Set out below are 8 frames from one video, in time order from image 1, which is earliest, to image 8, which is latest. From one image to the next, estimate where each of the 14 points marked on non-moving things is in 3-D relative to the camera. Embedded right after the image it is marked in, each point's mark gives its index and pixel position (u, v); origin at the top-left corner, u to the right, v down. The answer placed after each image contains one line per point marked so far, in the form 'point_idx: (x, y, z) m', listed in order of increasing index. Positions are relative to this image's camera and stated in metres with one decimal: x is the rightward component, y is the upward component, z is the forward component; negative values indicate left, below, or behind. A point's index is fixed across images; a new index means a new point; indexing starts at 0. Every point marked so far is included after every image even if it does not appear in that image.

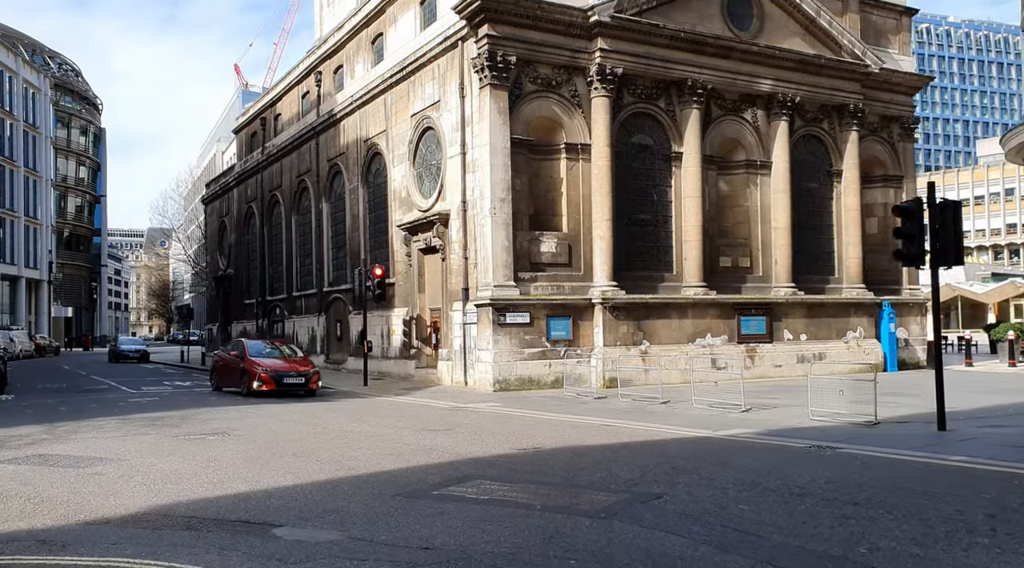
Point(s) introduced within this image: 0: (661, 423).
0: (+2.5, -2.3, +16.5) m
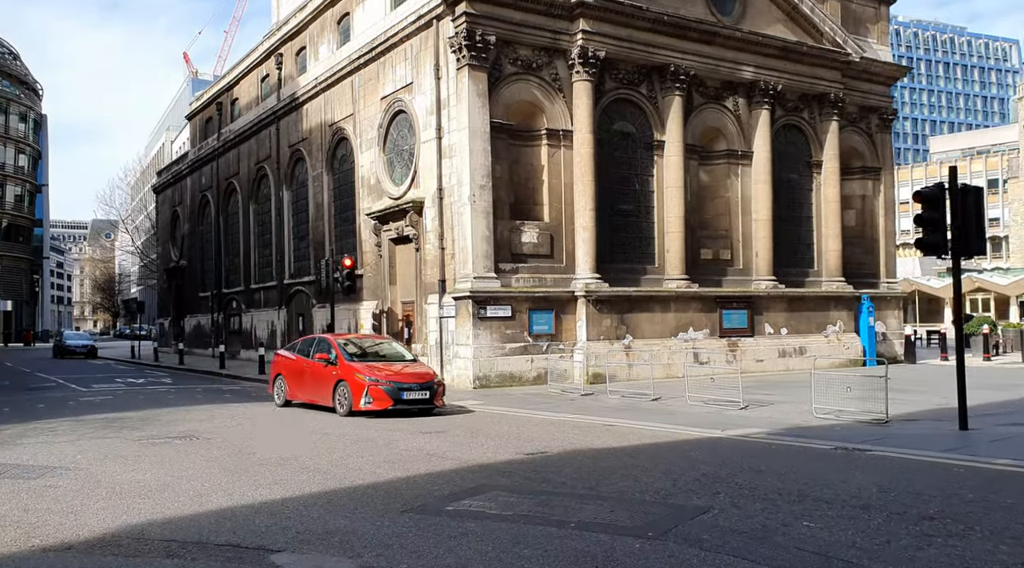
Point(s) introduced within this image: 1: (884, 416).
0: (+2.4, -2.2, +15.5) m
1: (+6.0, -2.1, +15.6) m
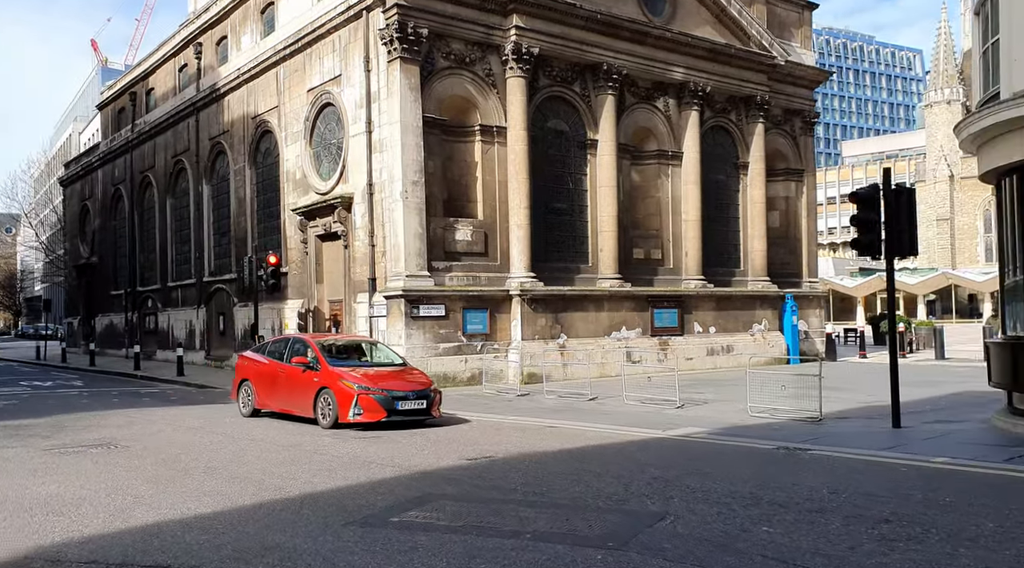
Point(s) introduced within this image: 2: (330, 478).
0: (+1.4, -2.2, +15.3) m
1: (+5.0, -2.1, +15.7) m
2: (-1.9, -2.0, +9.9) m
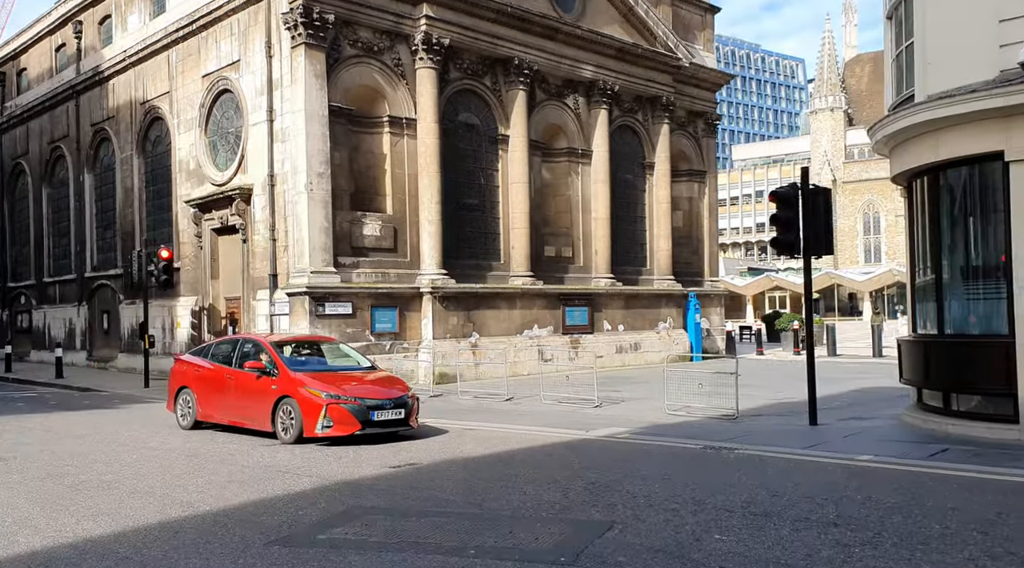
0: (+0.1, -2.1, +14.8) m
1: (+3.6, -2.1, +15.7) m
2: (-2.5, -1.9, +9.1) m
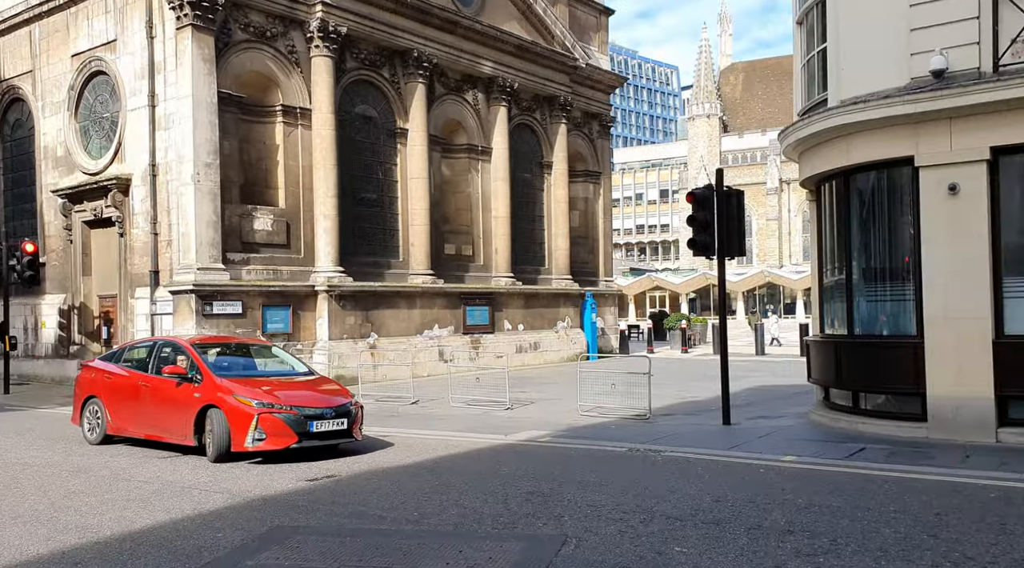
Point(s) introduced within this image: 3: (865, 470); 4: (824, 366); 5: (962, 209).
0: (-1.2, -2.1, +14.2) m
1: (+2.2, -2.1, +15.5) m
2: (-3.1, -1.9, +8.2) m
3: (+3.9, -2.0, +10.6) m
4: (+4.6, -1.2, +14.4) m
5: (+5.8, +1.0, +12.5) m
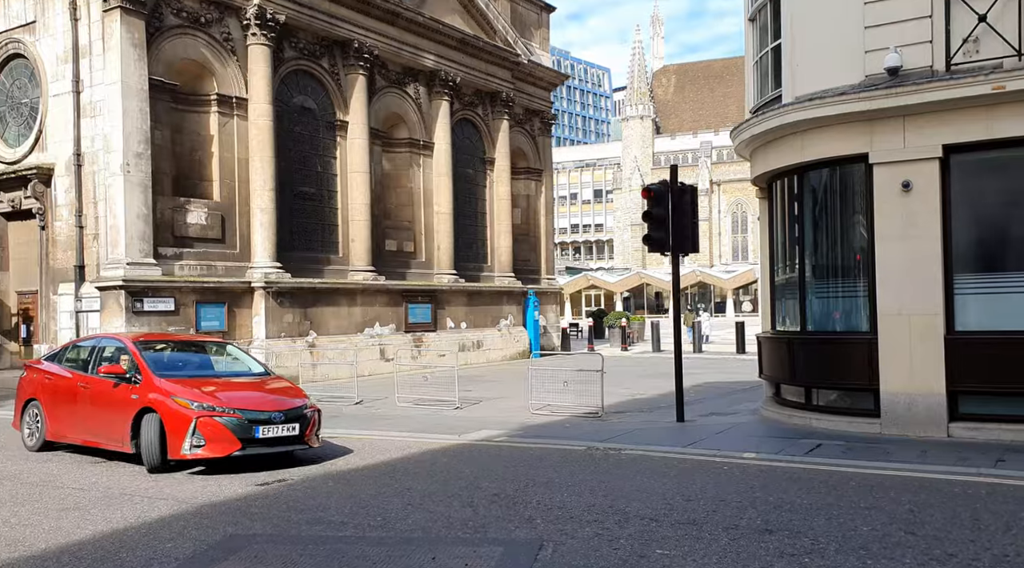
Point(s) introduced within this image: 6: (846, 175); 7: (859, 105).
0: (-1.9, -2.1, +13.7) m
1: (+1.4, -2.0, +15.2) m
2: (-3.4, -1.8, +7.6) m
3: (+3.4, -2.0, +10.5) m
4: (+3.9, -1.2, +14.4) m
5: (+5.2, +1.0, +12.5) m
6: (+4.6, +1.5, +13.4) m
7: (+4.5, +2.3, +12.7) m
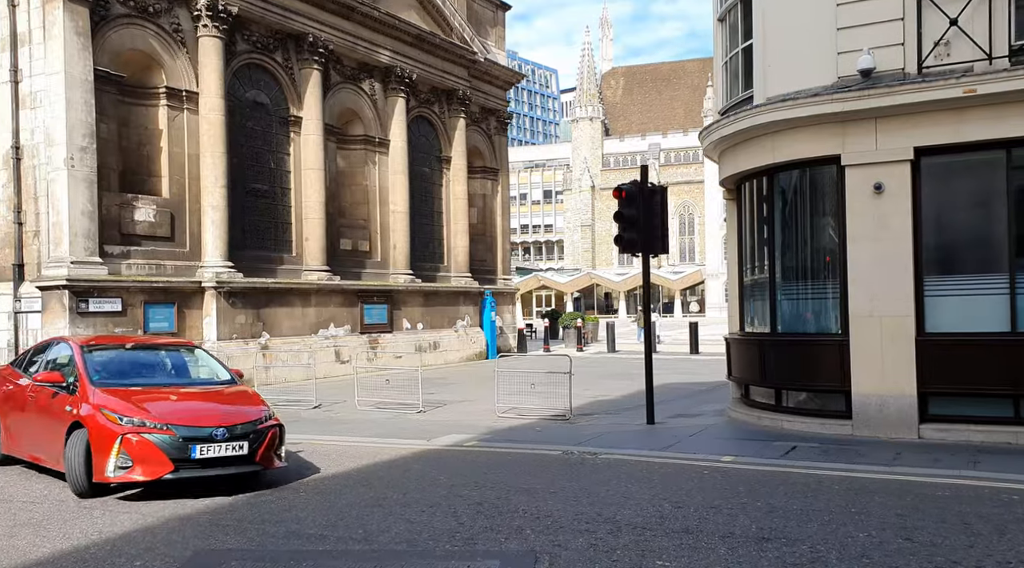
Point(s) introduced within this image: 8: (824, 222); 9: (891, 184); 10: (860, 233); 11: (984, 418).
0: (-2.3, -2.0, +13.3) m
1: (+0.8, -2.0, +15.0) m
2: (-3.4, -1.8, +7.1) m
3: (+3.2, -2.0, +10.4) m
4: (+3.4, -1.2, +14.2) m
5: (+4.8, +1.0, +12.5) m
6: (+4.2, +1.5, +13.3) m
7: (+4.2, +2.3, +12.6) m
8: (+4.3, +0.9, +13.3) m
9: (+4.9, +1.3, +12.5) m
10: (+4.6, +0.7, +12.6) m
11: (+5.9, -1.7, +12.1) m
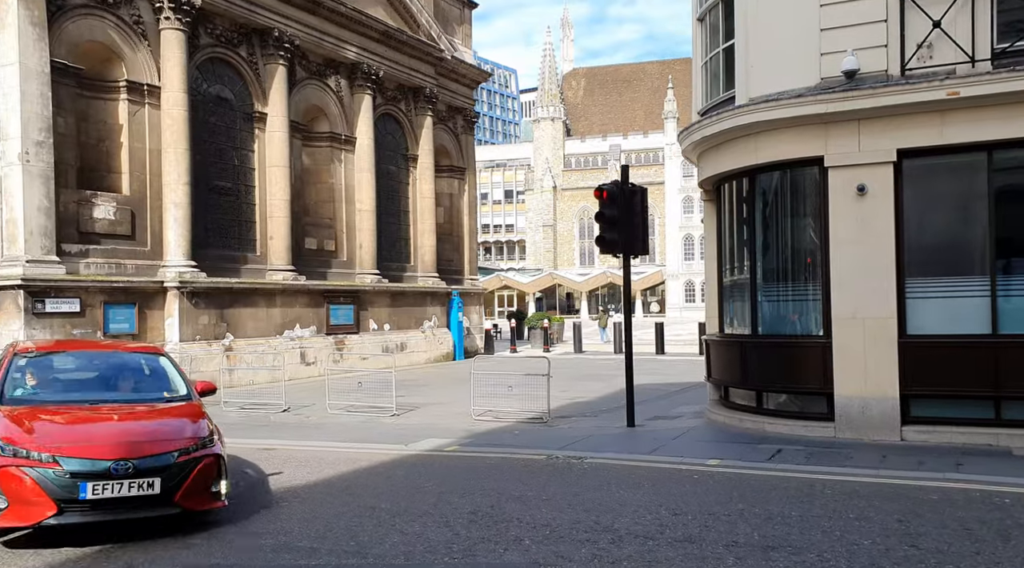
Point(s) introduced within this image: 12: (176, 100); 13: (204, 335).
0: (-2.6, -2.1, +12.9) m
1: (+0.5, -2.0, +14.7) m
2: (-3.4, -1.8, +6.6) m
3: (+3.0, -2.0, +10.2) m
4: (+3.1, -1.2, +14.1) m
5: (+4.6, +1.0, +12.4) m
6: (+3.9, +1.5, +13.2) m
7: (+3.9, +2.3, +12.5) m
8: (+4.0, +0.8, +13.2) m
9: (+4.7, +1.3, +12.4) m
10: (+4.3, +0.7, +12.5) m
11: (+5.7, -1.7, +12.0) m
12: (-6.8, +3.7, +19.5) m
13: (-6.3, -1.0, +19.6) m
